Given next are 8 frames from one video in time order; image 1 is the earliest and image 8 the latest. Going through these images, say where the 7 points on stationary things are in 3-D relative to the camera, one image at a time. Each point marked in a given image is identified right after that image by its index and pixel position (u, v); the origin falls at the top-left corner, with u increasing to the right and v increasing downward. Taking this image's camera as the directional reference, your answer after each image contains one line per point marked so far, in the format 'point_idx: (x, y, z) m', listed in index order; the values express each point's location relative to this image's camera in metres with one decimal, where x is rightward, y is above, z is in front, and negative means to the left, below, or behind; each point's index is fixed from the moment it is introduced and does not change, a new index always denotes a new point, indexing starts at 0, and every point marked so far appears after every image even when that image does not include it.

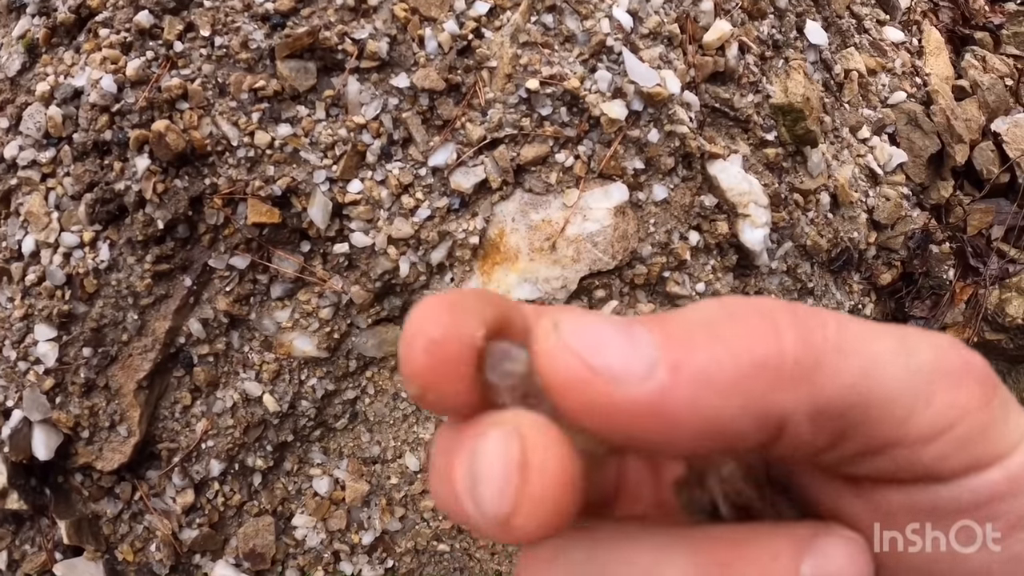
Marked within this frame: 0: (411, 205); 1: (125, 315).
0: (-0.2, +0.2, +1.7) m
1: (-0.8, -0.1, +1.7) m
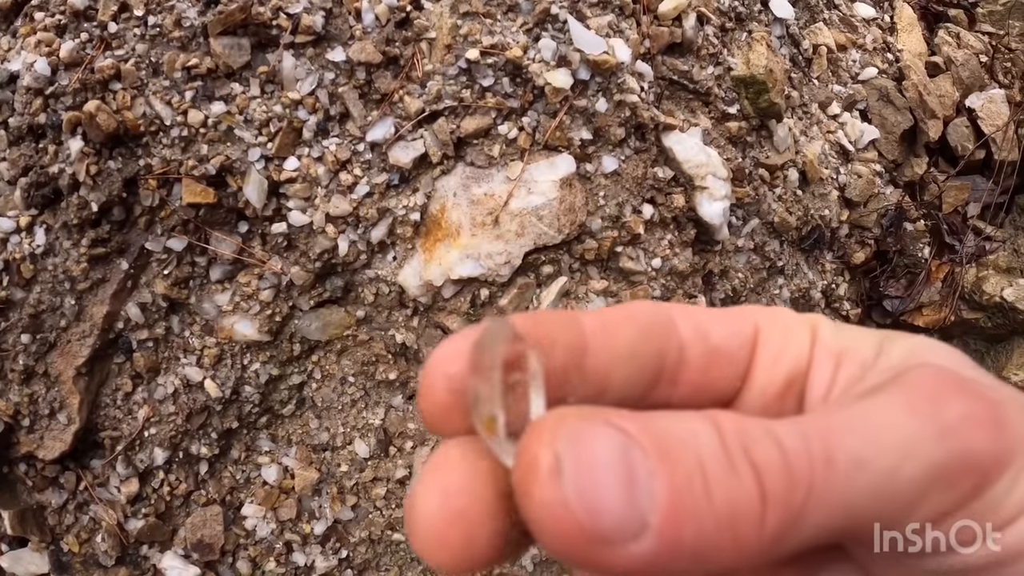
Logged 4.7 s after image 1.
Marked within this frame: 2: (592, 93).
0: (-0.3, +0.2, +1.7) m
1: (-0.9, 0.0, +1.6) m
2: (+0.2, +0.4, +1.7) m
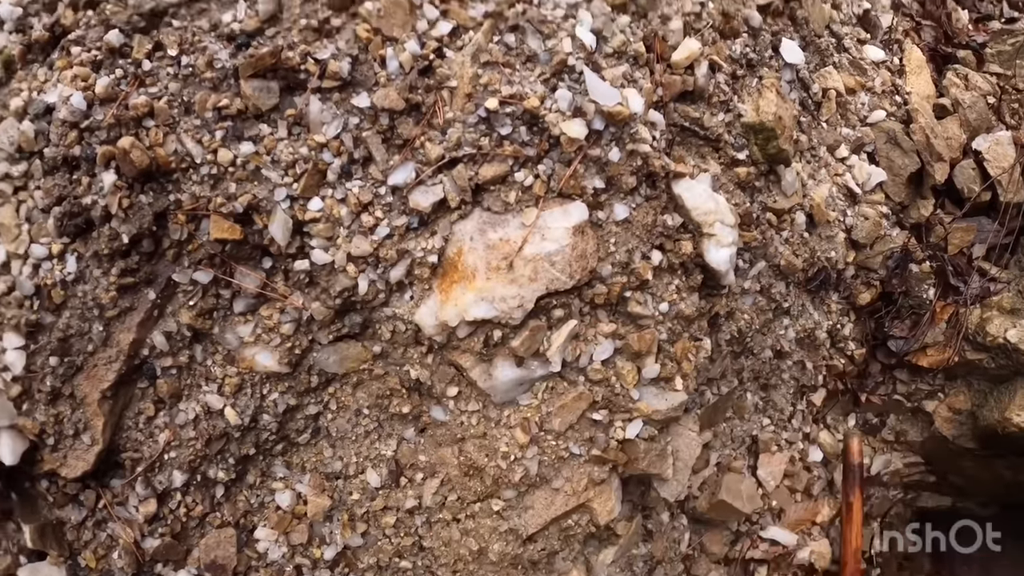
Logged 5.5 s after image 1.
0: (-0.3, +0.1, +1.7) m
1: (-0.9, -0.1, +1.7) m
2: (+0.2, +0.3, +1.8) m
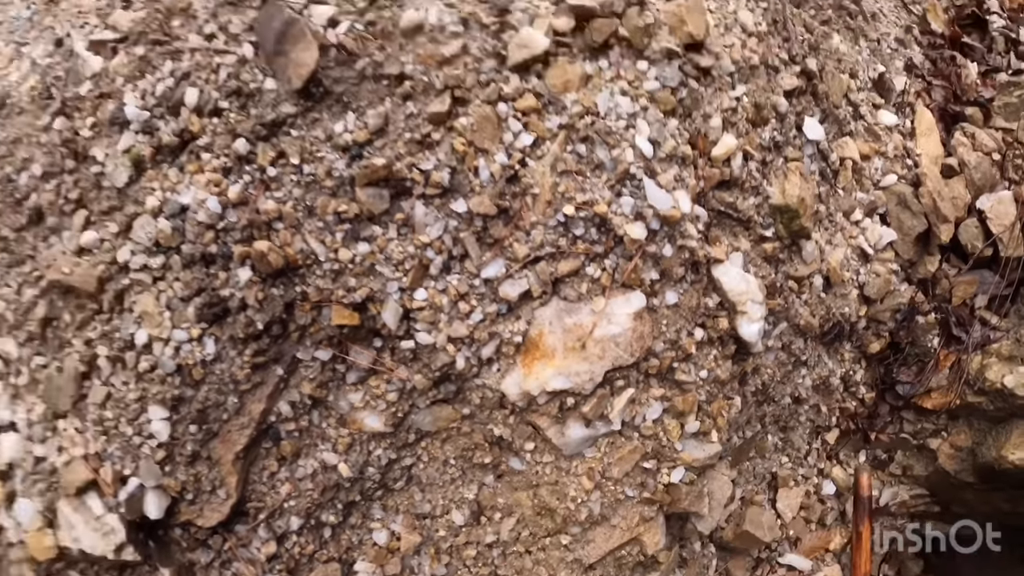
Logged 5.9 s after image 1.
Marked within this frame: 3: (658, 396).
0: (-0.1, -0.1, +2.0) m
1: (-0.7, -0.3, +2.0) m
2: (+0.4, +0.1, +2.1) m
3: (+0.4, -0.3, +2.1) m
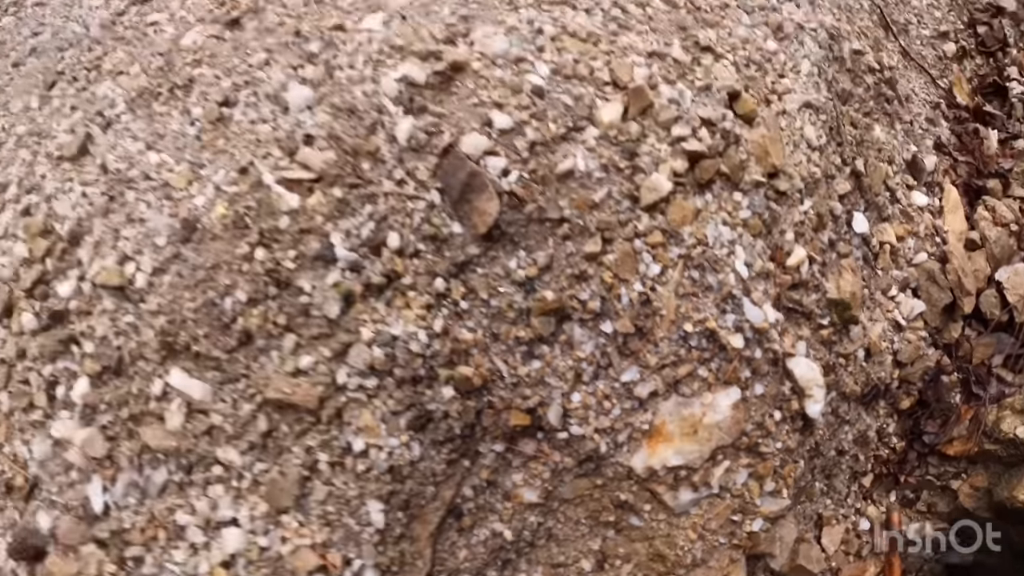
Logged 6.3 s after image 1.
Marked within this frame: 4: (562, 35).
0: (+0.3, -0.4, +2.5) m
1: (-0.3, -0.6, +2.4) m
2: (+0.8, -0.2, +2.6) m
3: (+0.8, -0.6, +2.6) m
4: (+0.2, +0.9, +2.8) m
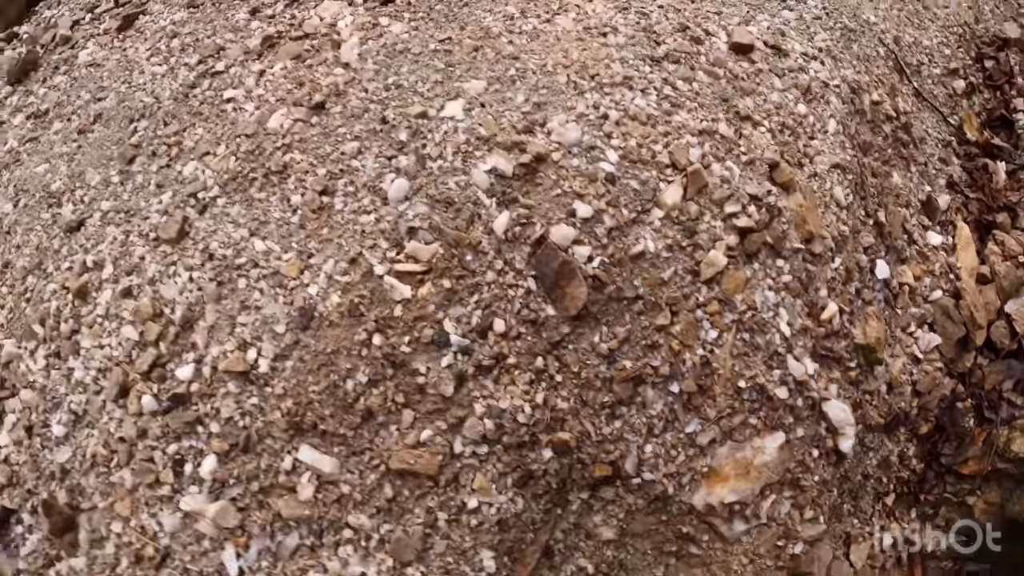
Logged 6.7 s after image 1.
0: (+0.6, -0.6, +2.9) m
1: (0.0, -0.8, +2.7) m
2: (+1.0, -0.4, +3.0) m
3: (+1.0, -0.8, +3.1) m
4: (+0.4, +0.6, +3.1) m
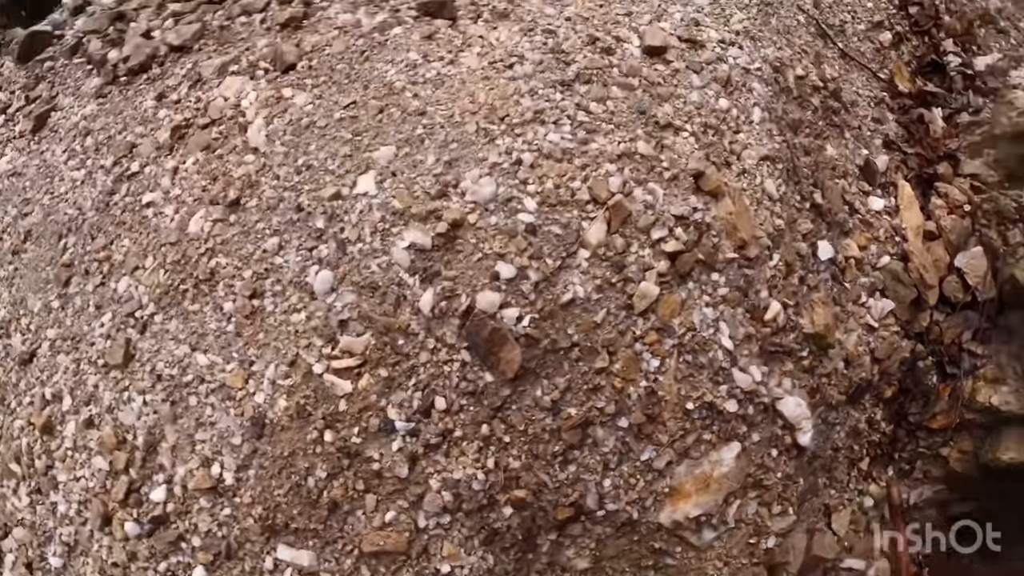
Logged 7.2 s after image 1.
0: (+0.4, -0.7, +3.0) m
1: (0.0, -1.1, +2.9) m
2: (+0.9, -0.4, +3.1) m
3: (+0.9, -0.8, +3.2) m
4: (+0.1, +0.5, +3.1) m
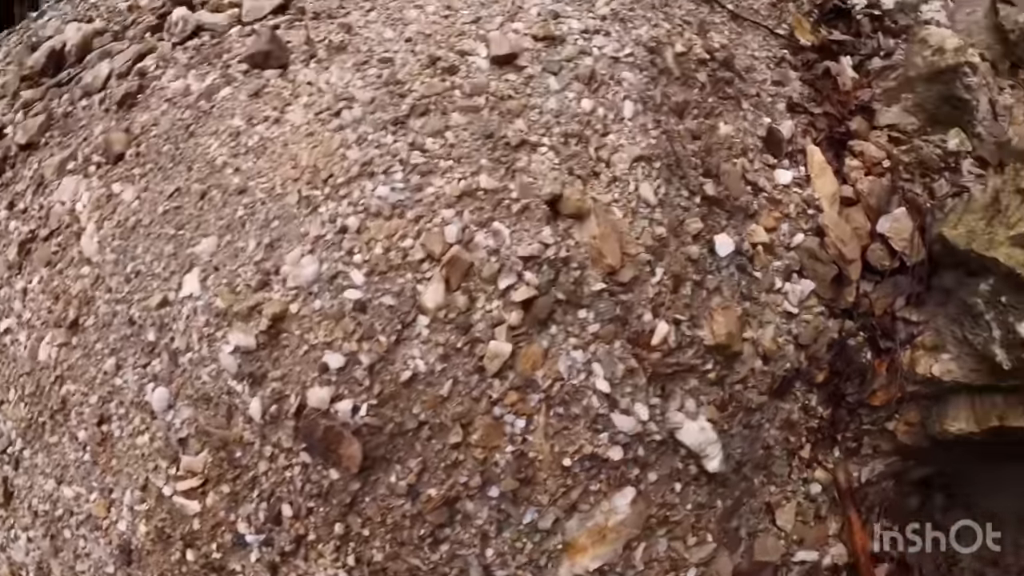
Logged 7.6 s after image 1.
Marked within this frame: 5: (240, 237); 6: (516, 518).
0: (0.0, -0.9, +2.8) m
1: (-0.4, -1.3, +2.8) m
2: (+0.4, -0.6, +2.9) m
3: (+0.5, -0.9, +3.0) m
4: (-0.5, +0.2, +2.9) m
5: (-1.0, +0.2, +2.9) m
6: (0.0, -0.8, +2.8) m
